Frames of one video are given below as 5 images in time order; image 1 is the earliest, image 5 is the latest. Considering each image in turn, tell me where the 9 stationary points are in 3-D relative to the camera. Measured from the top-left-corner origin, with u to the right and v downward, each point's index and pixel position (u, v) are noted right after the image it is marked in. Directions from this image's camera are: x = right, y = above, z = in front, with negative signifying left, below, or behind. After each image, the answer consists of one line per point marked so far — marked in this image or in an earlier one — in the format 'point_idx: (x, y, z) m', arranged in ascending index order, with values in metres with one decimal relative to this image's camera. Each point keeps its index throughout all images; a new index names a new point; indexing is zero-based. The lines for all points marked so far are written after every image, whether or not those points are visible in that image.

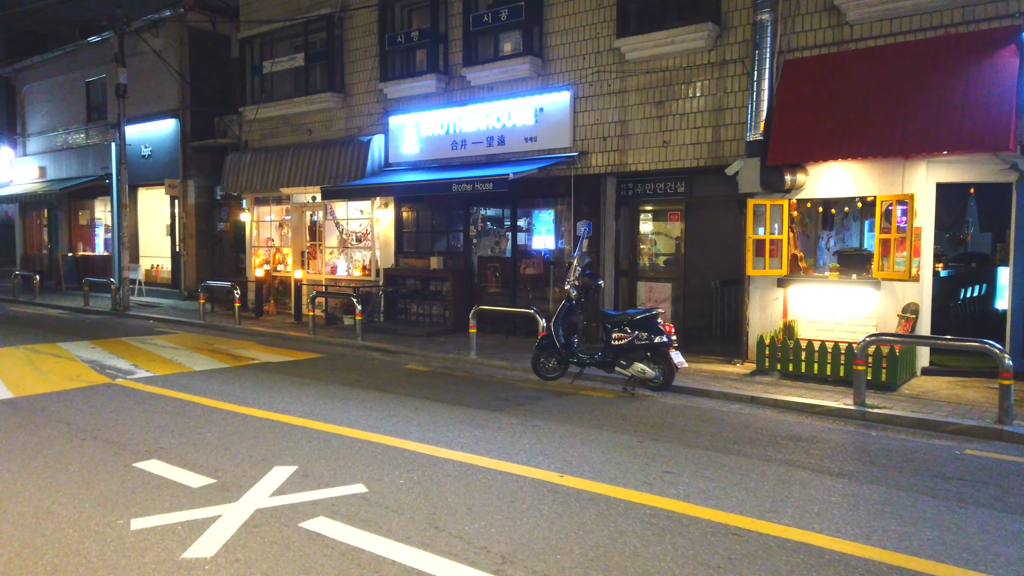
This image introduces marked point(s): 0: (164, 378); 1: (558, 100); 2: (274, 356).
0: (-4.4, -1.2, +9.6) m
1: (+0.8, +3.2, +12.8) m
2: (-3.7, -1.1, +11.7) m
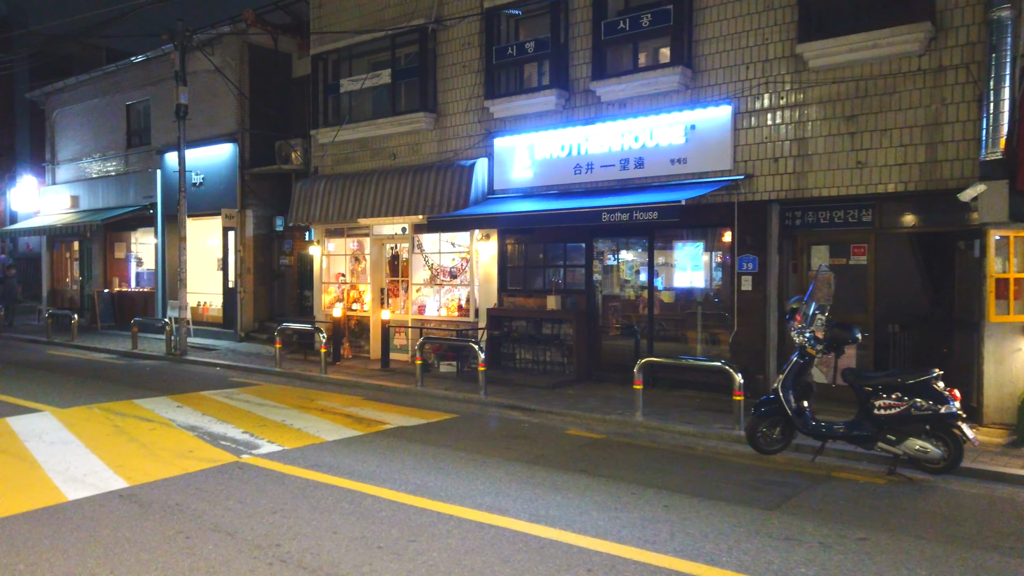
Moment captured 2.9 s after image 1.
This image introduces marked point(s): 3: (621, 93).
0: (-2.2, -1.7, +7.7) m
1: (+3.0, +2.6, +11.1) m
2: (-1.4, -1.7, +9.8) m
3: (+1.8, +3.1, +12.1) m
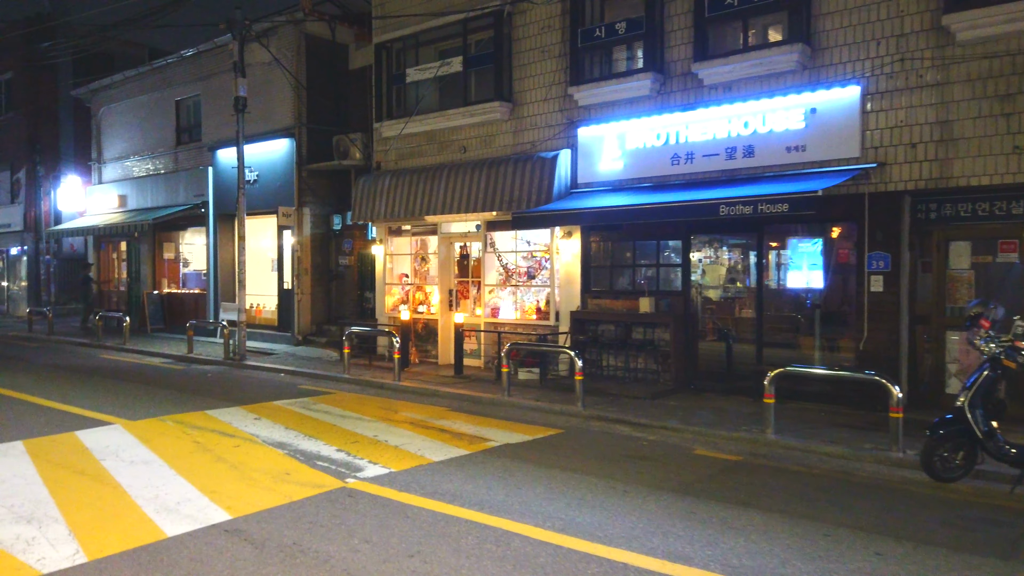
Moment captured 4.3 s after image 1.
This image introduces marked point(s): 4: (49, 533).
0: (-0.9, -1.8, +6.8) m
1: (+4.4, +2.6, +10.0) m
2: (-0.1, -1.7, +8.9) m
3: (+3.2, +3.1, +11.0) m
4: (-3.4, -1.8, +5.6) m
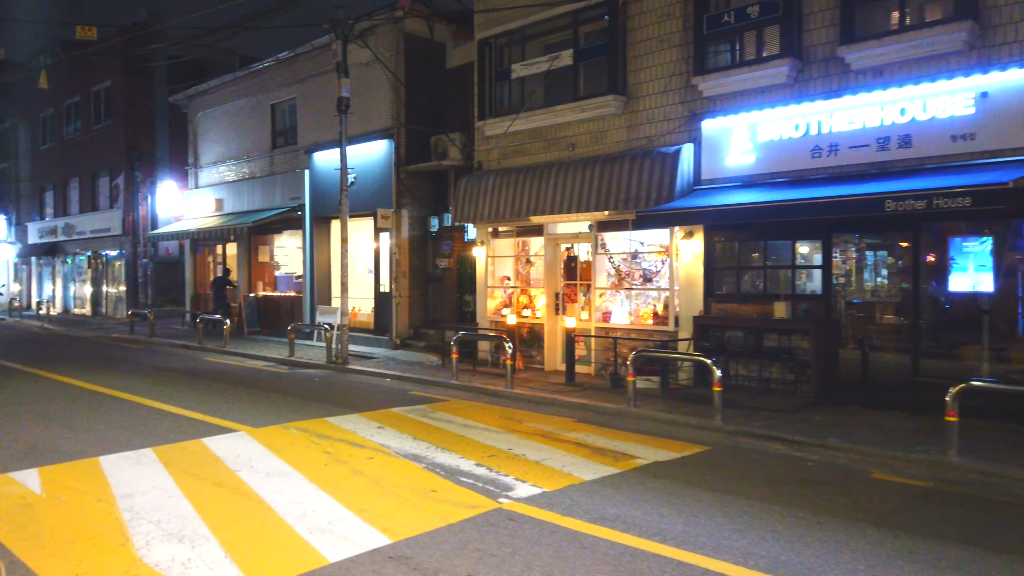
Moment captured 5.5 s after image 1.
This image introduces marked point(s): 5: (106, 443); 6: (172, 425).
0: (+0.5, -1.8, +6.2) m
1: (+6.1, +2.5, +9.0) m
2: (+1.5, -1.8, +8.2) m
3: (+4.9, +3.1, +10.0) m
4: (-2.1, -1.8, +5.2) m
5: (-4.7, -1.8, +8.6) m
6: (-4.3, -1.7, +9.5) m
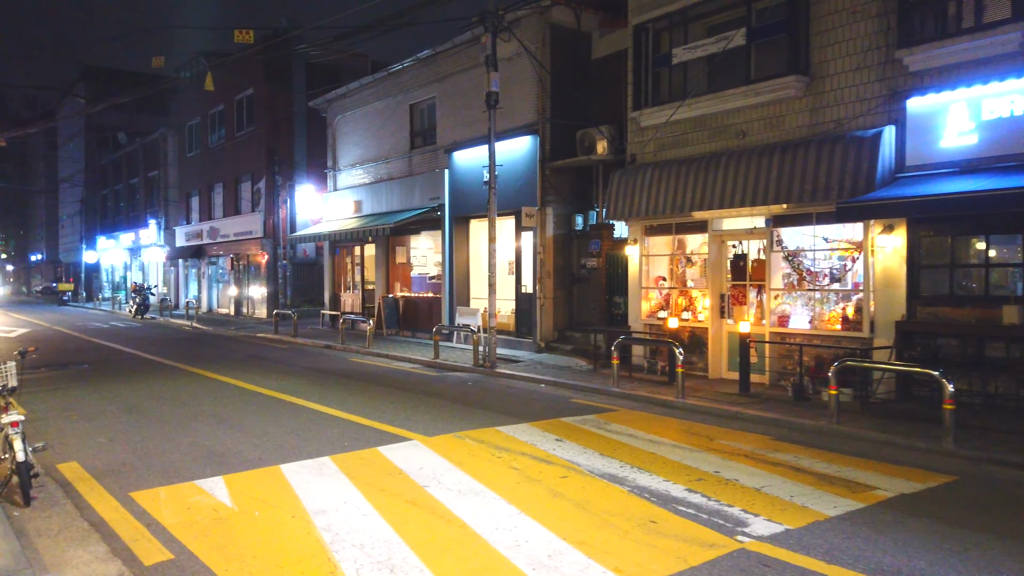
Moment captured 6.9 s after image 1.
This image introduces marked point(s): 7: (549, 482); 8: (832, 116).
0: (+2.2, -1.8, +5.2) m
1: (+8.1, +2.5, +7.2) m
2: (+3.5, -1.8, +7.0) m
3: (+7.1, +3.1, +8.4) m
4: (-0.5, -1.9, +4.6) m
5: (-2.6, -1.8, +8.3) m
6: (-2.1, -1.8, +9.2) m
7: (+0.3, -1.8, +6.8) m
8: (+4.9, +2.7, +11.6) m
